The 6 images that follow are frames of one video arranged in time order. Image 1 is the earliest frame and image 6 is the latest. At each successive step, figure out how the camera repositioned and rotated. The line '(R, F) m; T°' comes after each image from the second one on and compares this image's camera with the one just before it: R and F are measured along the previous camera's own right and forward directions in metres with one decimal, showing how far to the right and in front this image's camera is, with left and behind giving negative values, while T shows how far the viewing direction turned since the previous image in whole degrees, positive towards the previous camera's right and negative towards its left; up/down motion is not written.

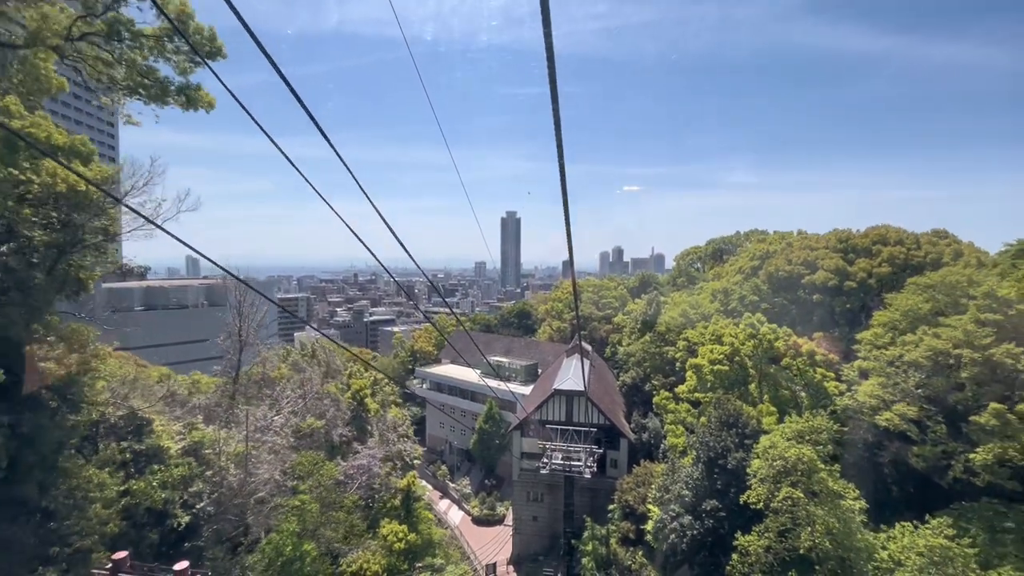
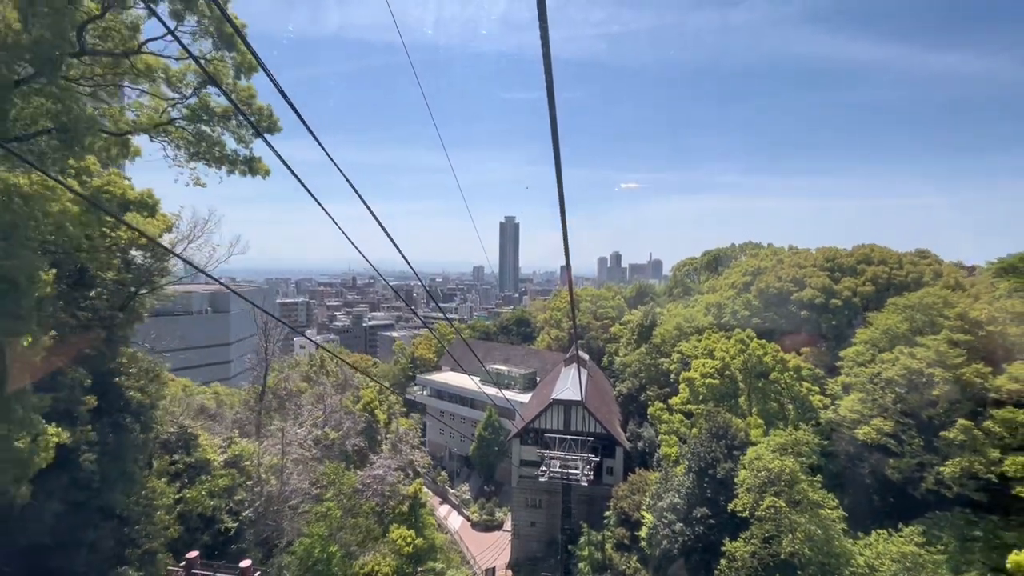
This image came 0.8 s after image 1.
(-0.1, -0.6) m; 0°
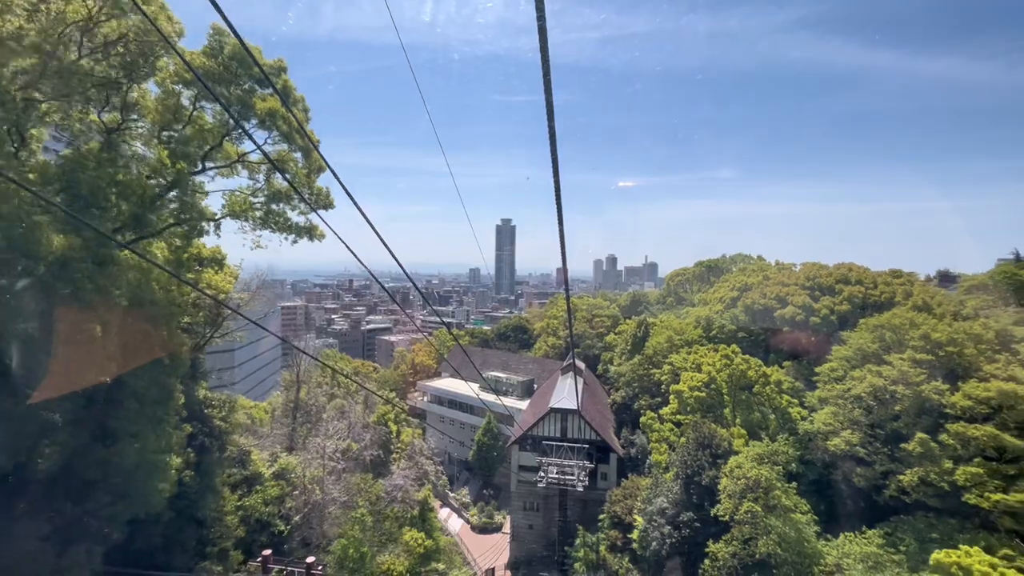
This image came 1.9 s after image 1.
(-0.1, -1.0) m; 0°
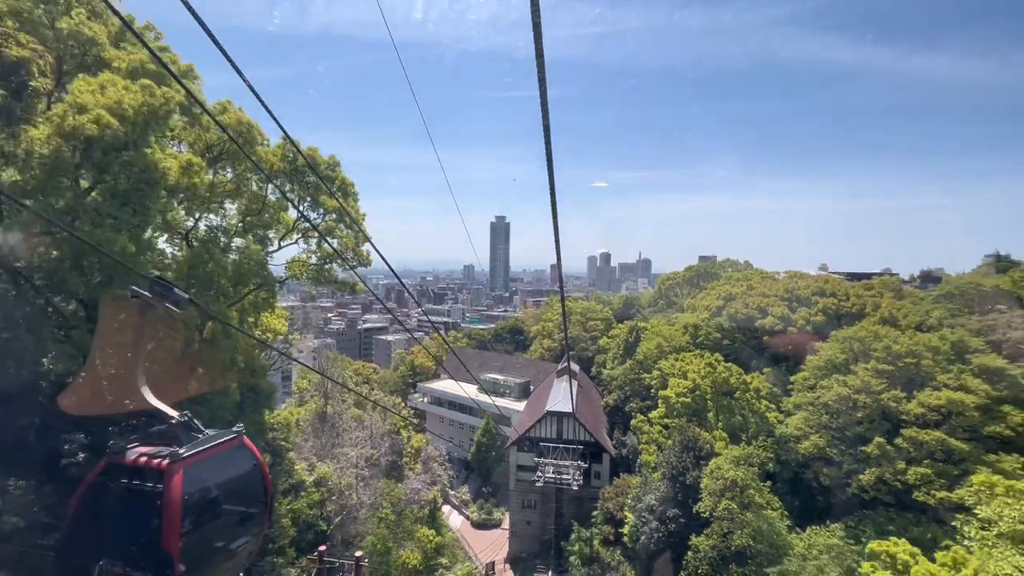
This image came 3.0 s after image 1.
(-0.2, -1.1) m; +1°
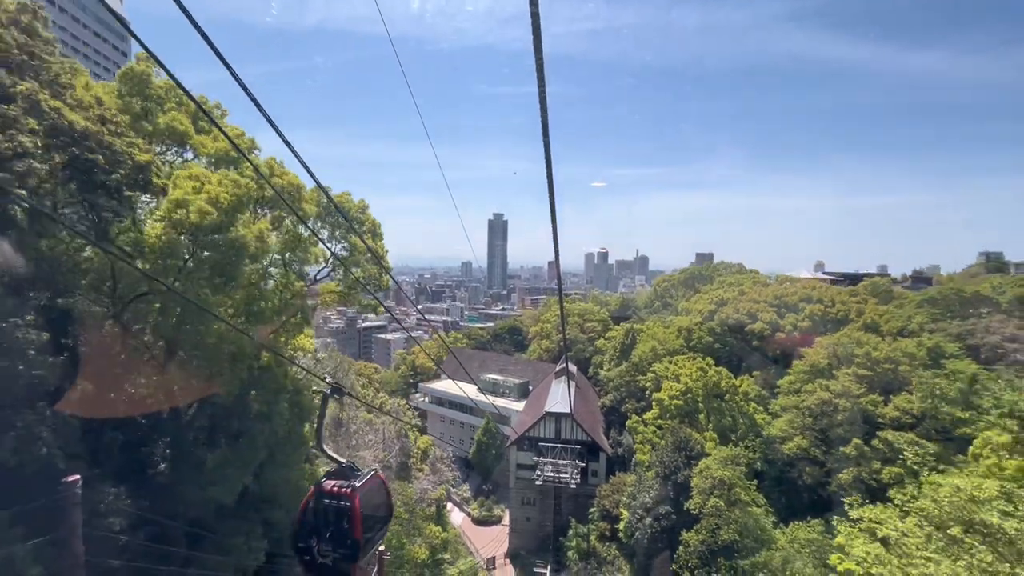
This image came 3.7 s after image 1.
(-0.1, -0.7) m; 0°
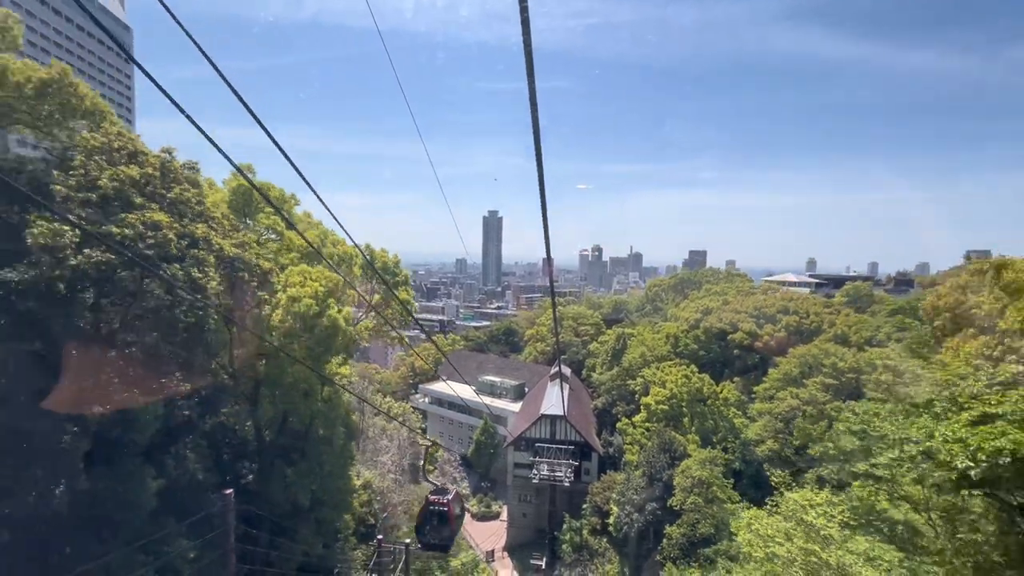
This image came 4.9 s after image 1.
(-0.1, -1.3) m; +1°
